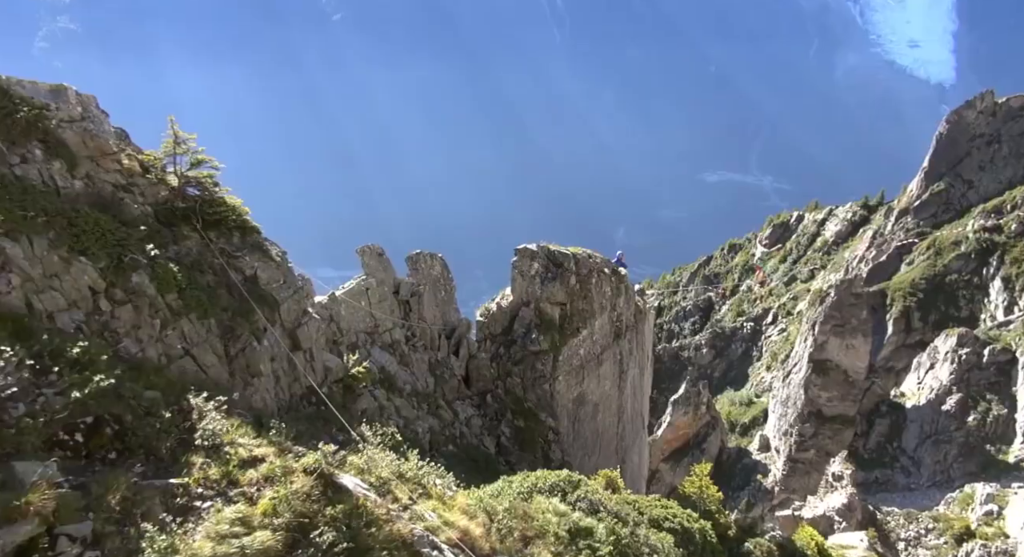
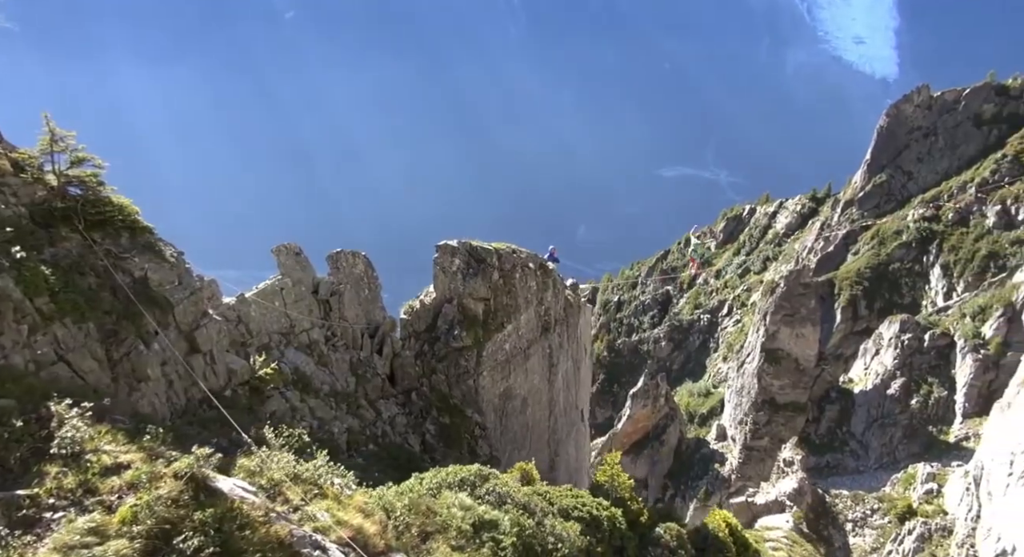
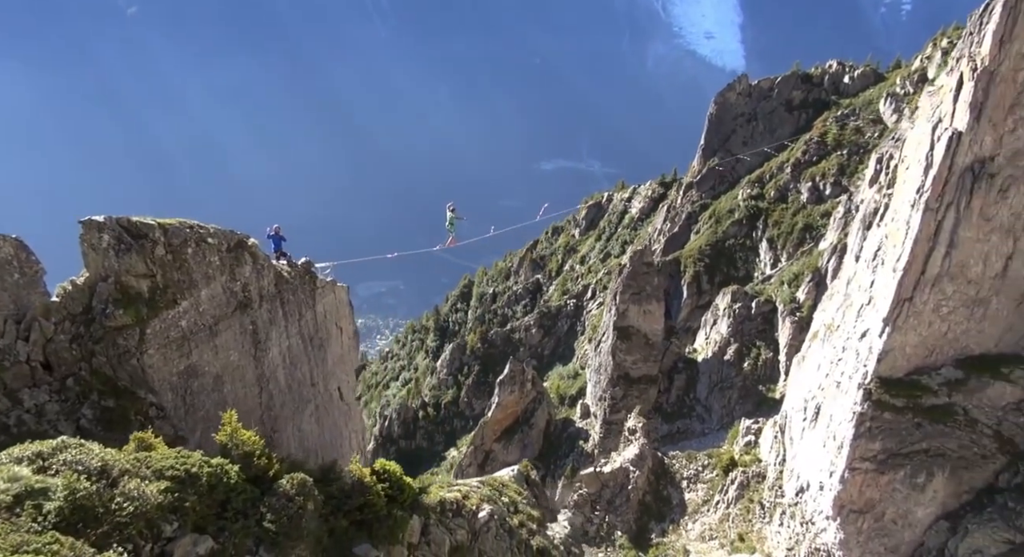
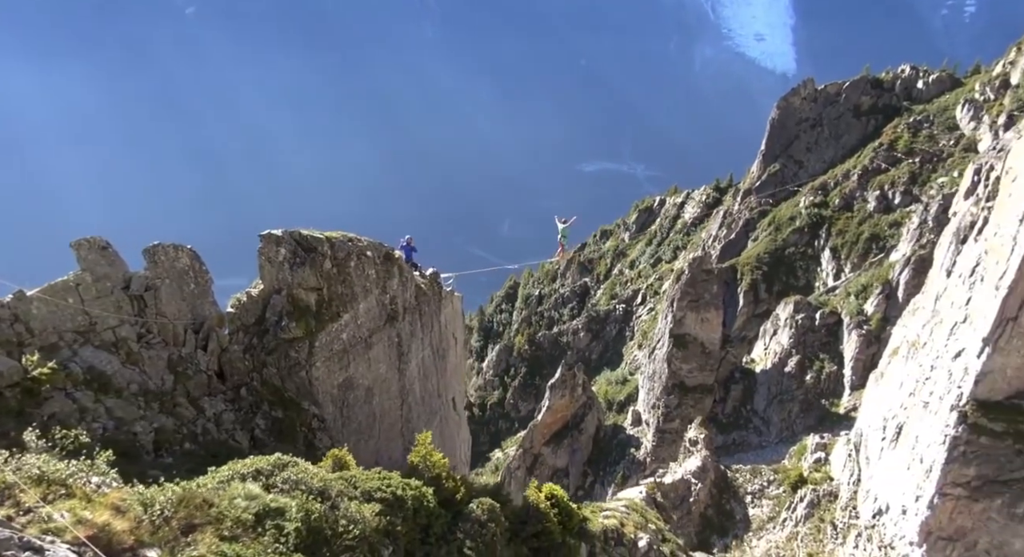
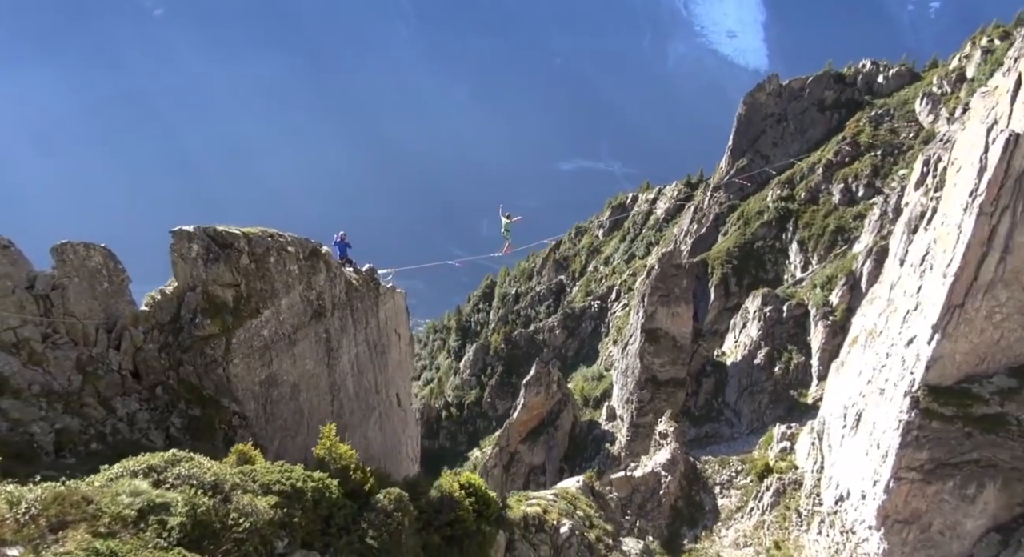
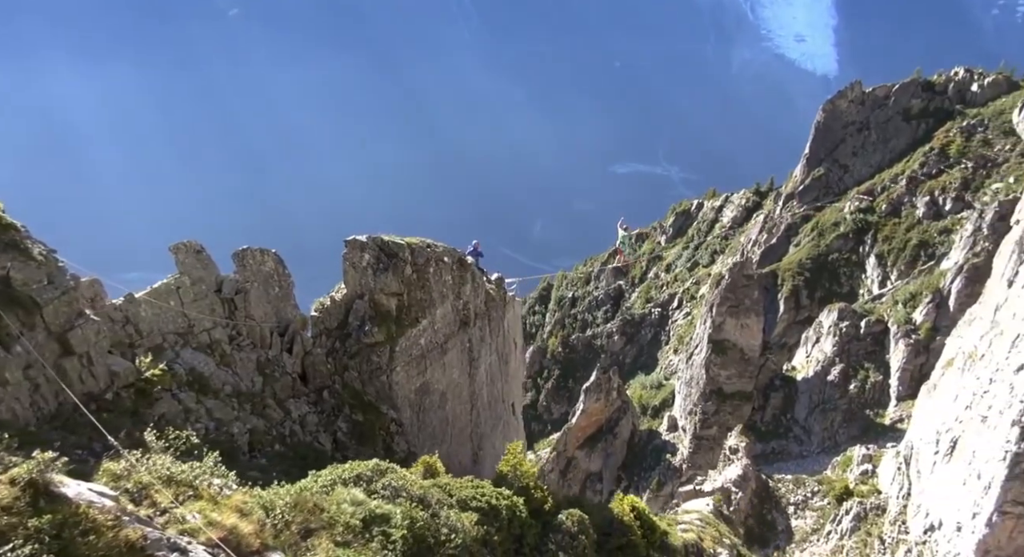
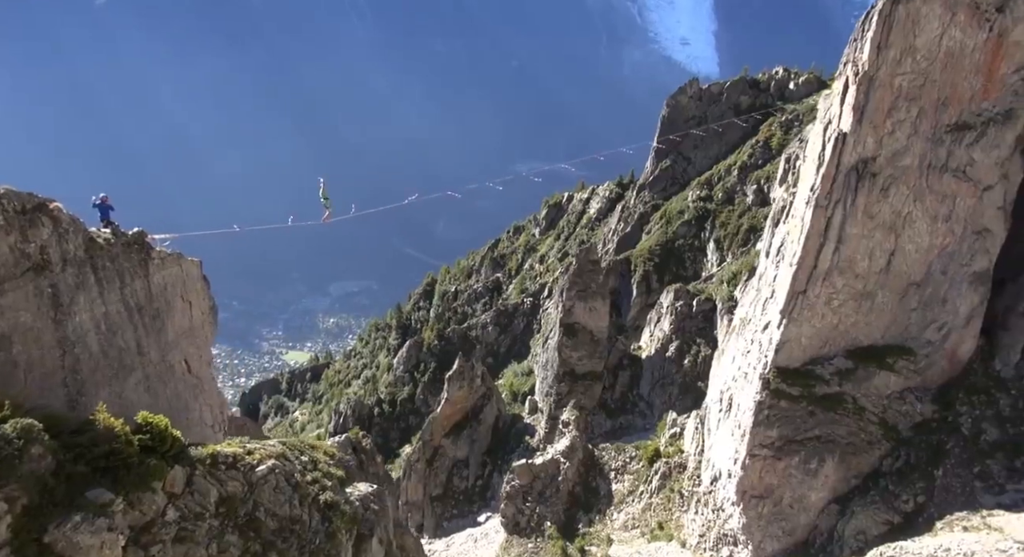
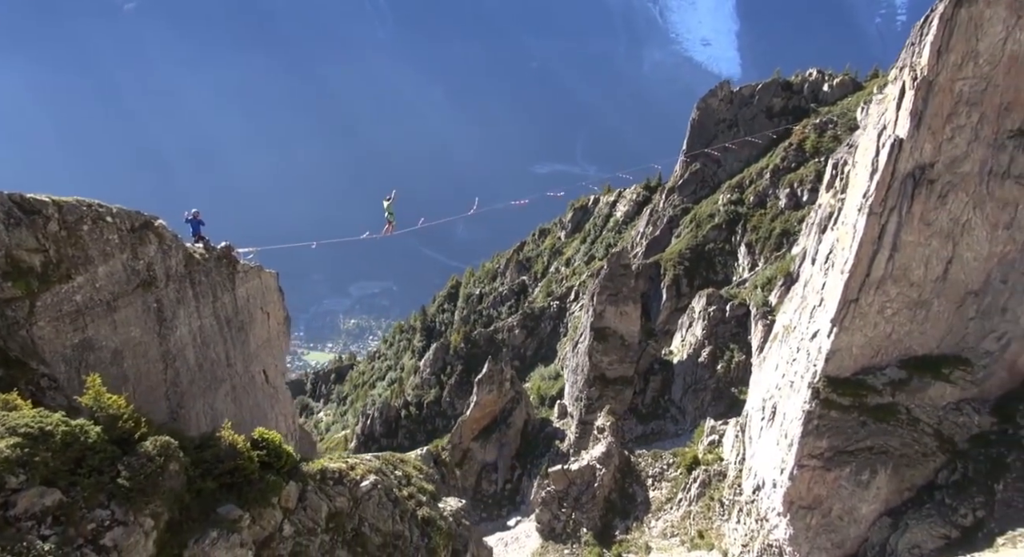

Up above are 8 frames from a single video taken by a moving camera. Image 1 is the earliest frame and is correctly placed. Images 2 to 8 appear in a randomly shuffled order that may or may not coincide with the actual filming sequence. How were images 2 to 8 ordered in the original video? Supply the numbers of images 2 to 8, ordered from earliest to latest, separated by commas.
2, 6, 4, 5, 3, 8, 7
